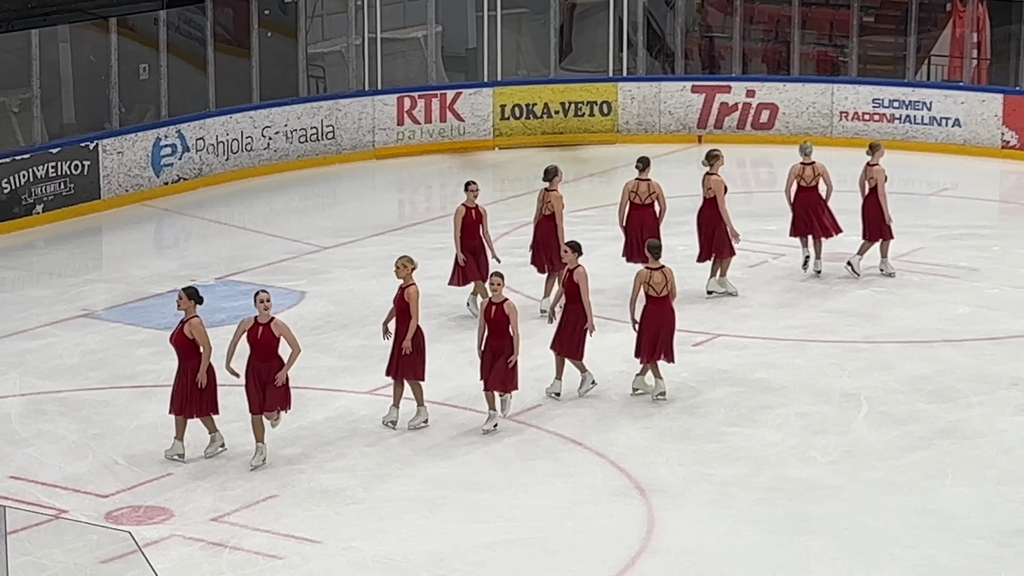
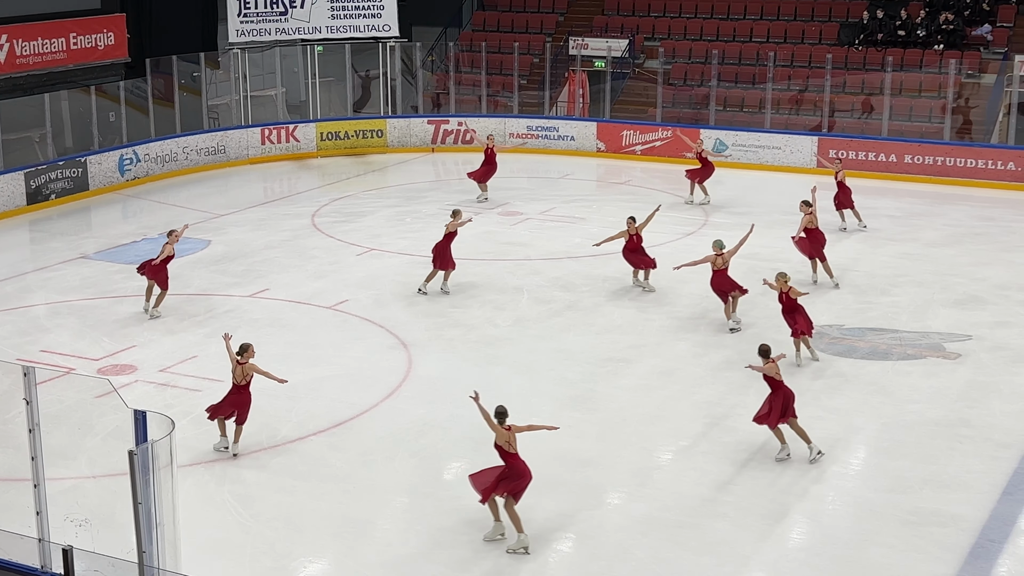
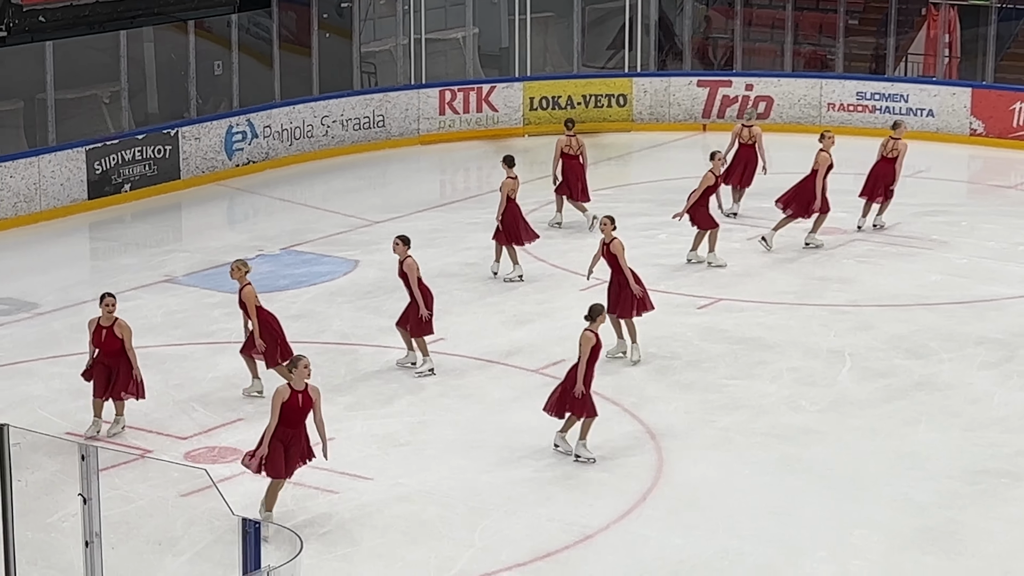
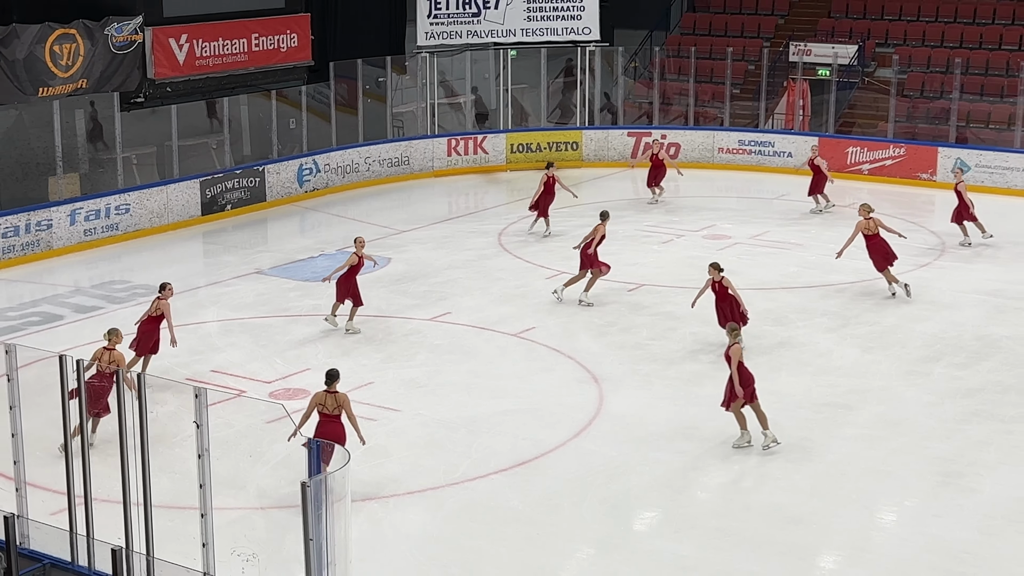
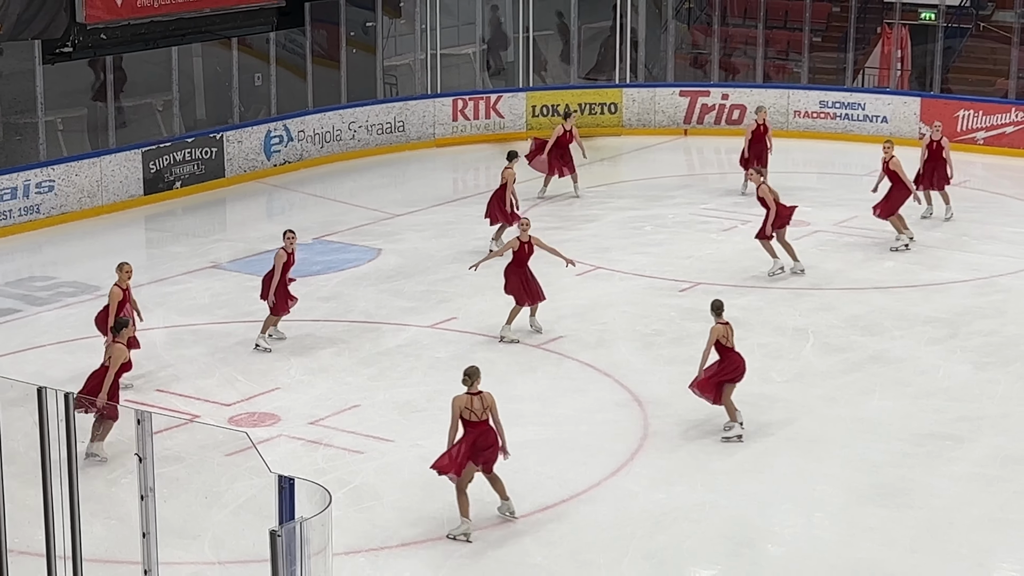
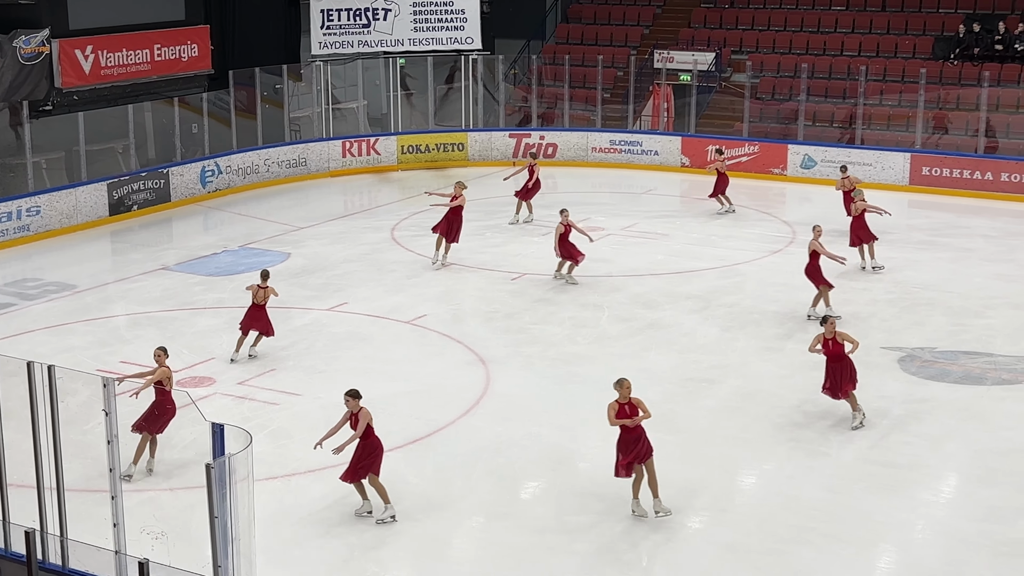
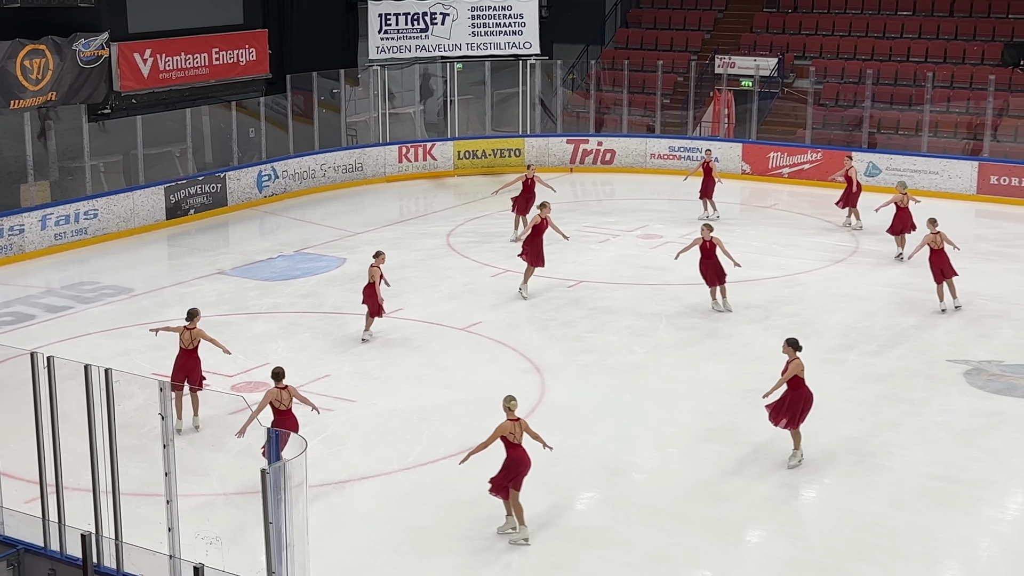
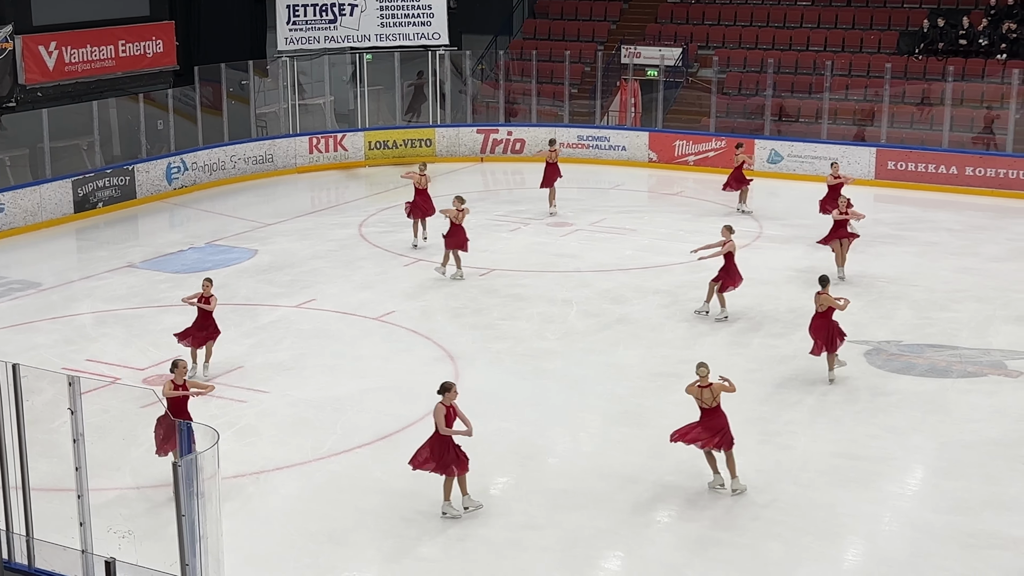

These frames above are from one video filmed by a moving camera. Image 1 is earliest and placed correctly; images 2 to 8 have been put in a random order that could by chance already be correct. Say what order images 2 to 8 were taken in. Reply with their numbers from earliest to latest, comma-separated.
3, 5, 4, 7, 6, 8, 2
